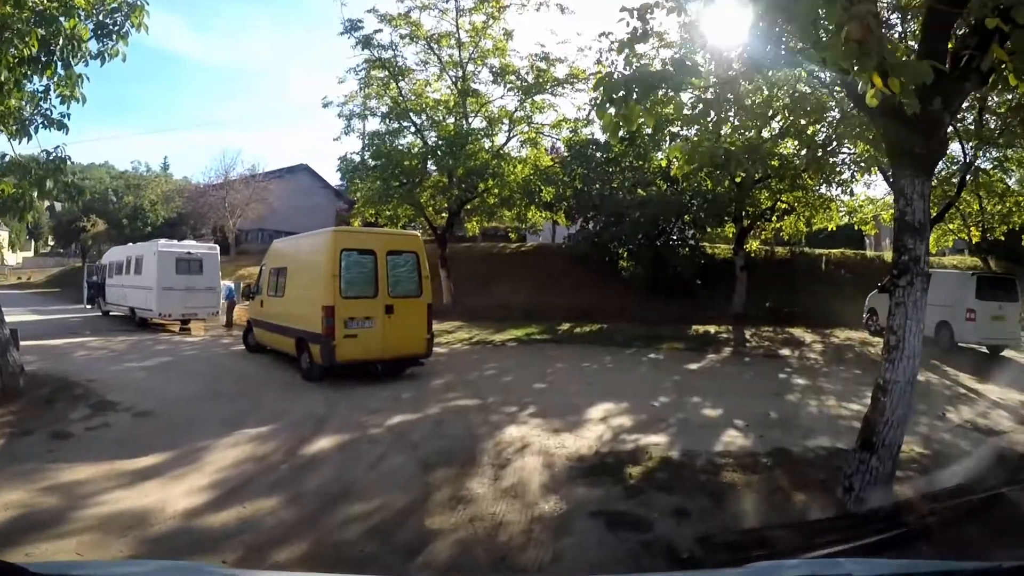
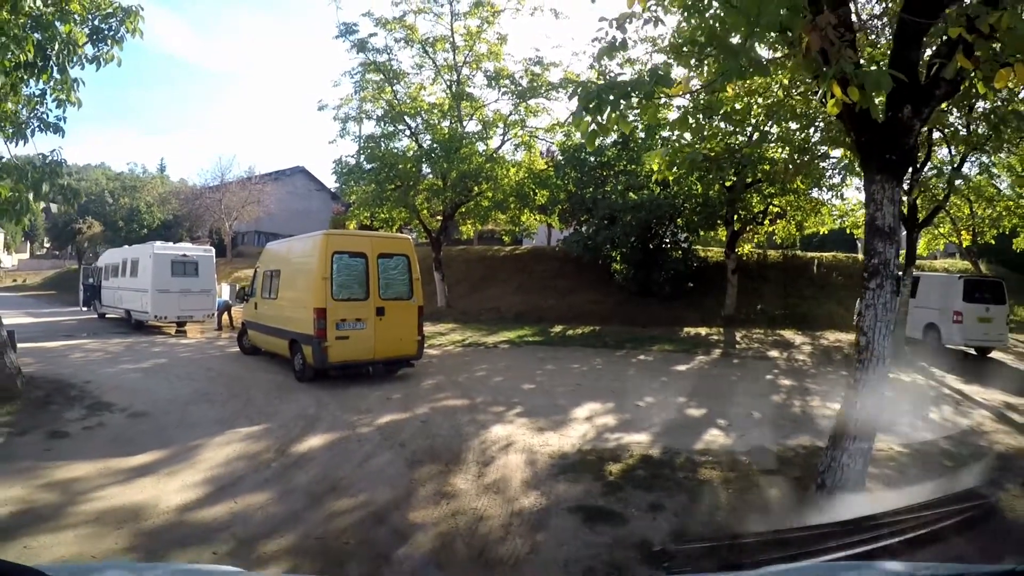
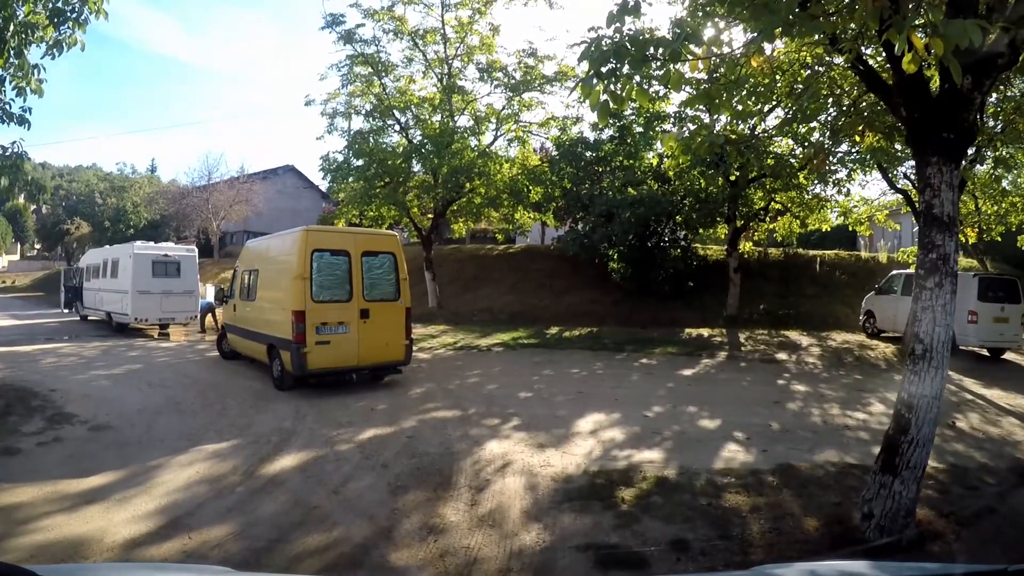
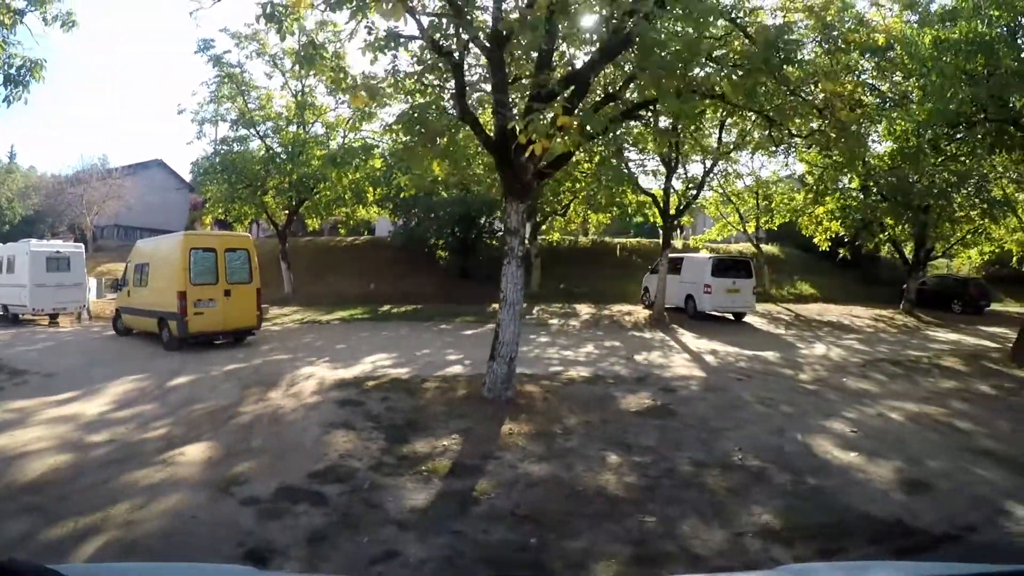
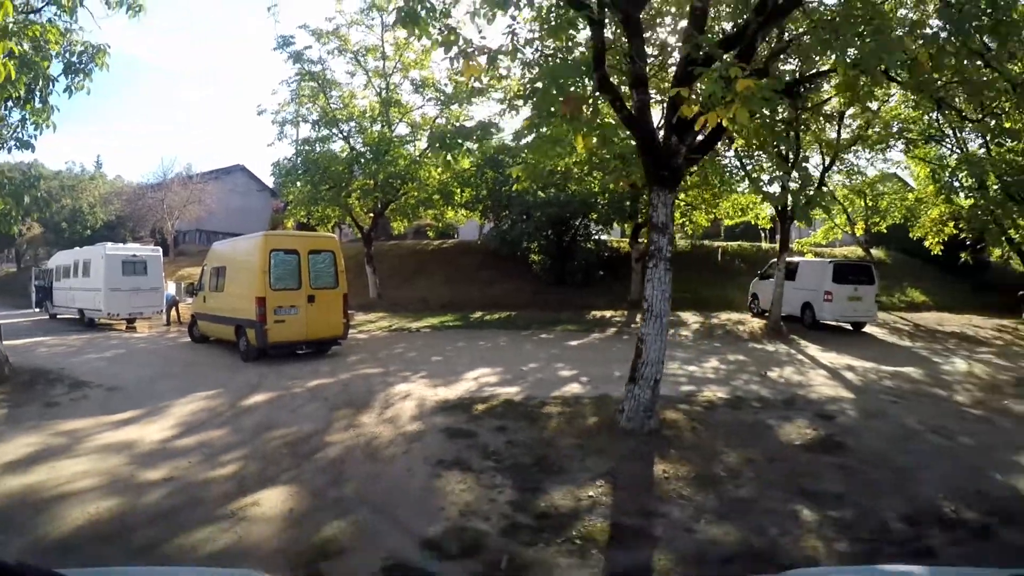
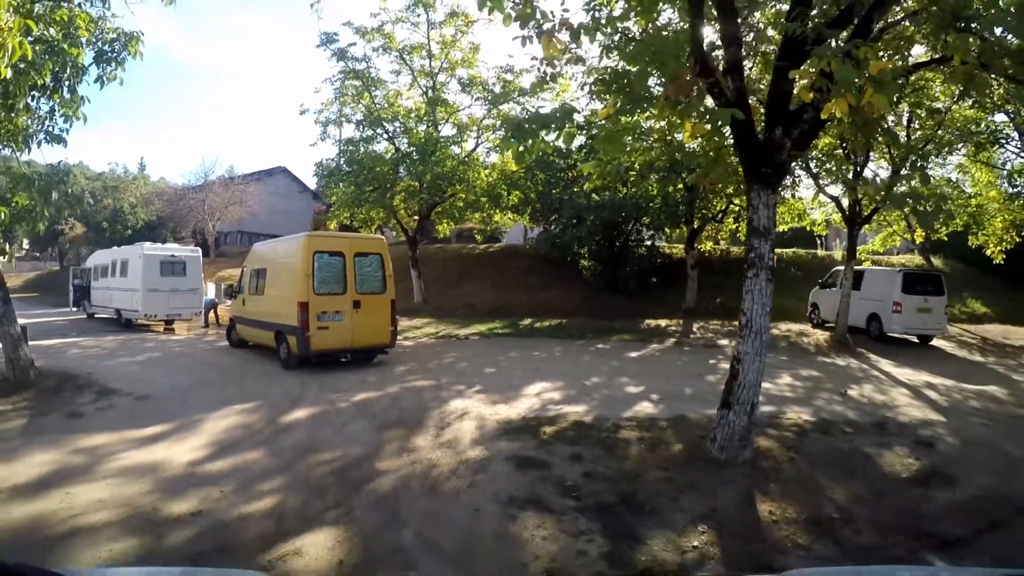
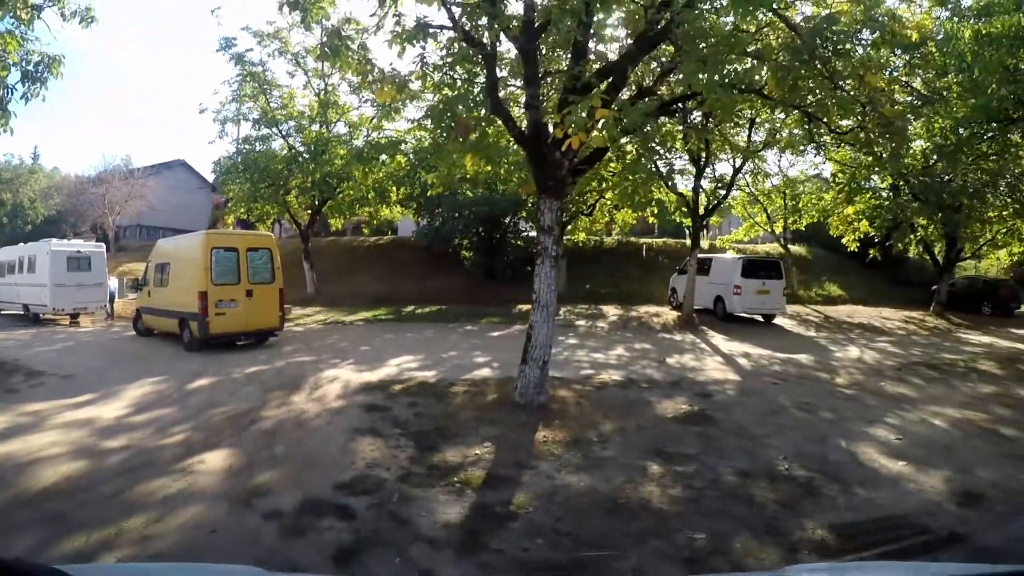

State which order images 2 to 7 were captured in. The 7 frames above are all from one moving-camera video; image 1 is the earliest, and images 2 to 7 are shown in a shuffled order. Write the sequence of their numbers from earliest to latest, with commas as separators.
3, 2, 6, 5, 7, 4
